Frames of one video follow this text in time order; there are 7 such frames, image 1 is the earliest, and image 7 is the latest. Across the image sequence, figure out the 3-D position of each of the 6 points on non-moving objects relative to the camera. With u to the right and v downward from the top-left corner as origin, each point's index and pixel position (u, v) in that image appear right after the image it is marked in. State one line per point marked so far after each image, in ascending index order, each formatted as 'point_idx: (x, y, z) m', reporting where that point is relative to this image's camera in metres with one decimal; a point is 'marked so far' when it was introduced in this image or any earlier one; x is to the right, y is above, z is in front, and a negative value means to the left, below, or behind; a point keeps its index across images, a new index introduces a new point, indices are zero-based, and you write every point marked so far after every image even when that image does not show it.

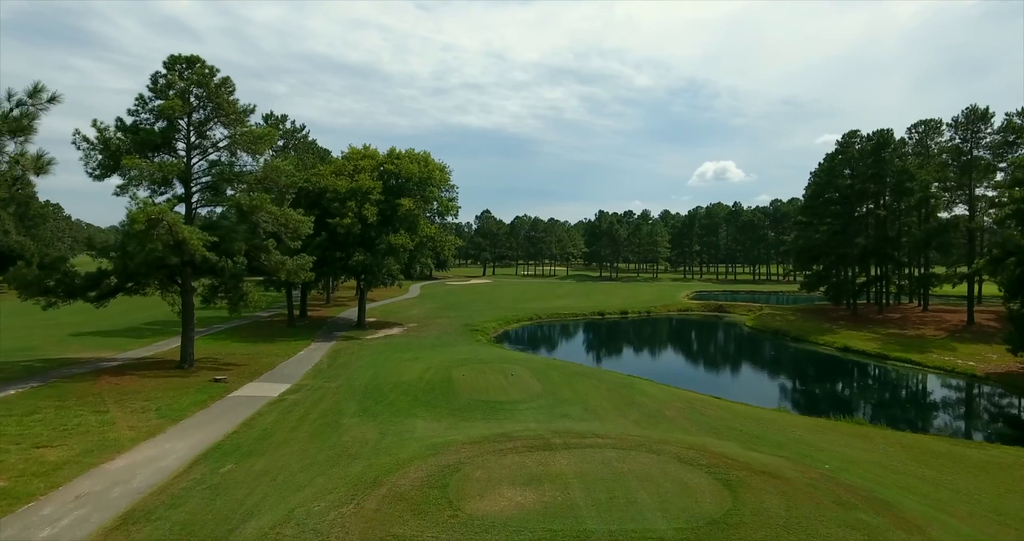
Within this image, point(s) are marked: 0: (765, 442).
0: (+6.4, -4.4, +15.7) m
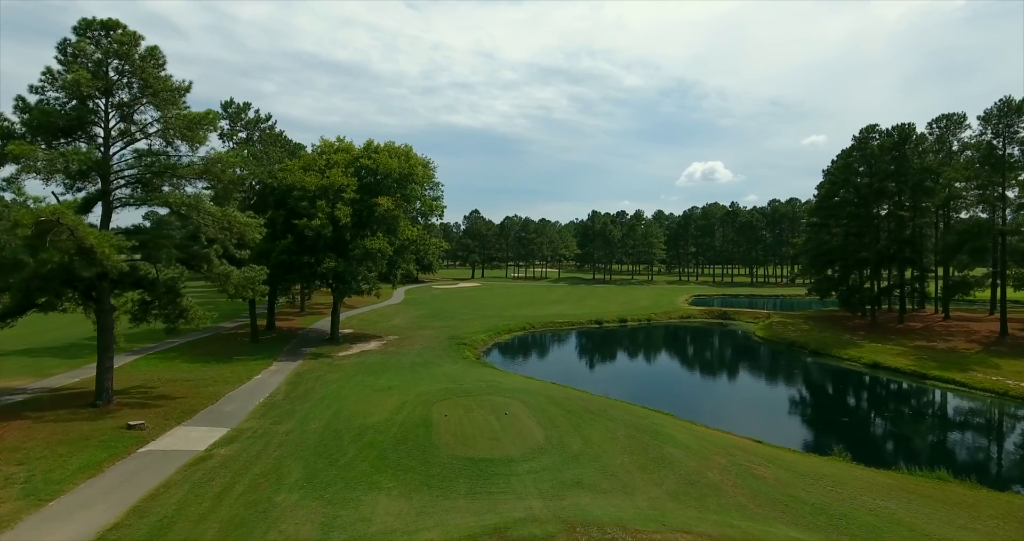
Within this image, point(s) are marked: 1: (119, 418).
0: (+6.4, -4.8, +11.4) m
1: (-11.4, -4.3, +18.0) m
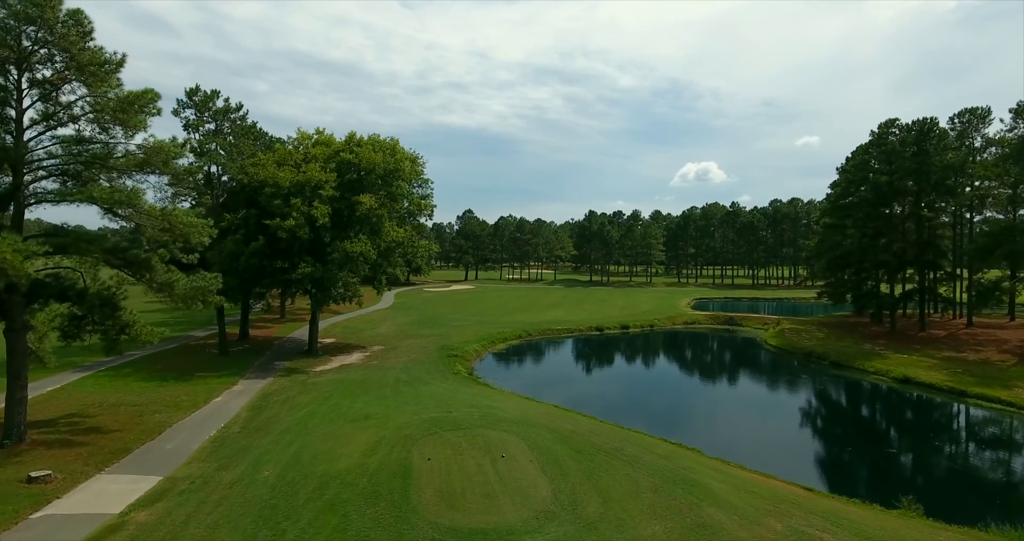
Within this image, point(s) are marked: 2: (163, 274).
0: (+6.4, -5.1, +8.2) m
1: (-11.5, -4.6, +14.6) m
2: (-10.5, -0.1, +18.7) m
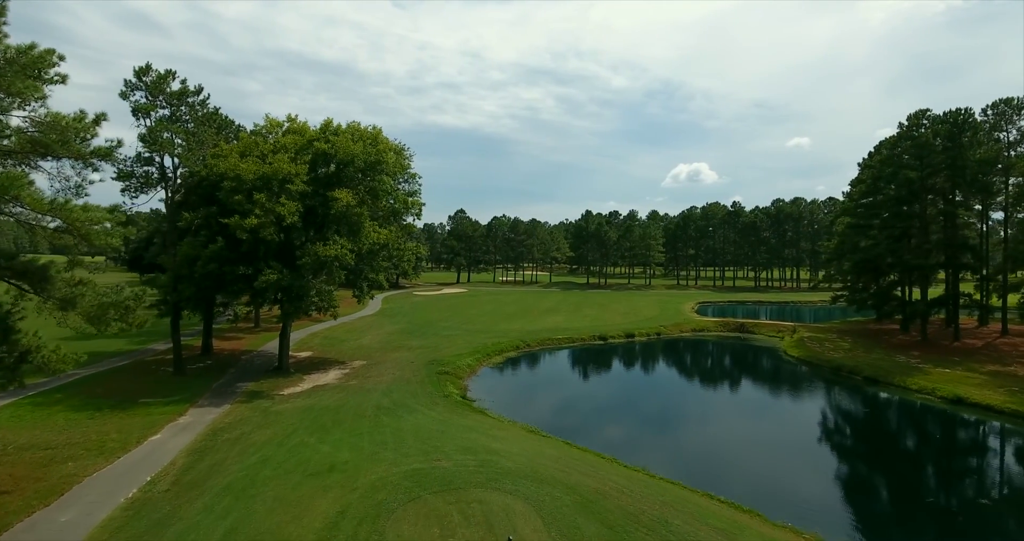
0: (+6.6, -5.4, +4.1) m
1: (-11.3, -4.8, +10.3) m
2: (-10.4, -0.4, +14.5) m
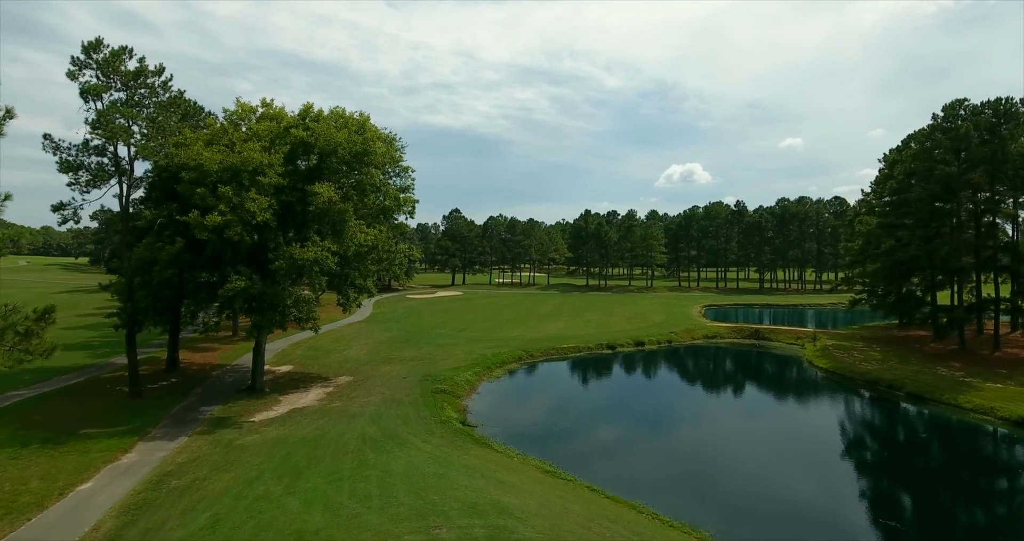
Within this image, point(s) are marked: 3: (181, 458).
0: (+7.1, -5.6, +0.6) m
1: (-10.9, -5.1, +6.6) m
2: (-10.0, -0.6, +10.8) m
3: (-9.7, -5.4, +18.3) m
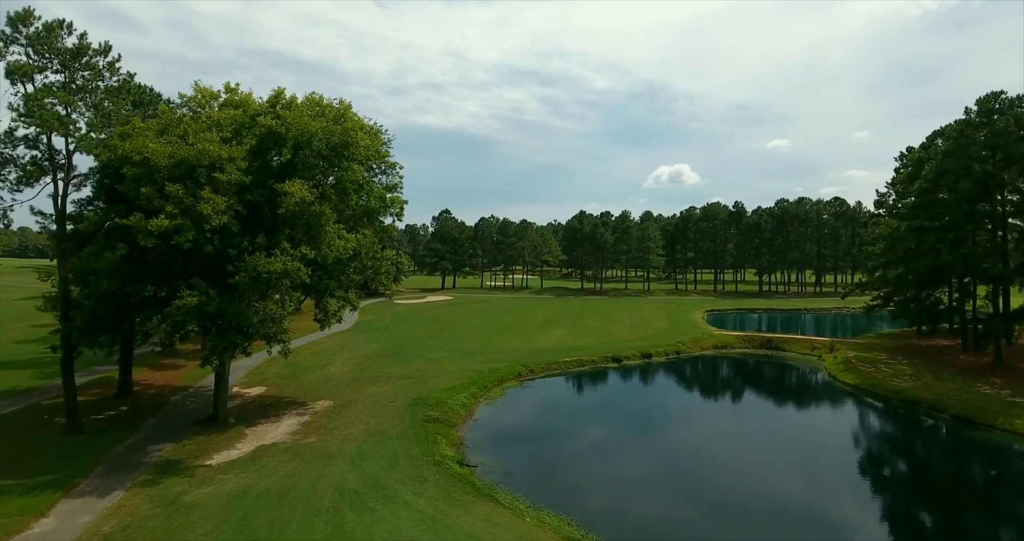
0: (+7.7, -6.0, -2.7) m
1: (-10.4, -5.5, +3.0) m
2: (-9.6, -1.1, +7.2) m
3: (-9.5, -5.9, +14.6) m
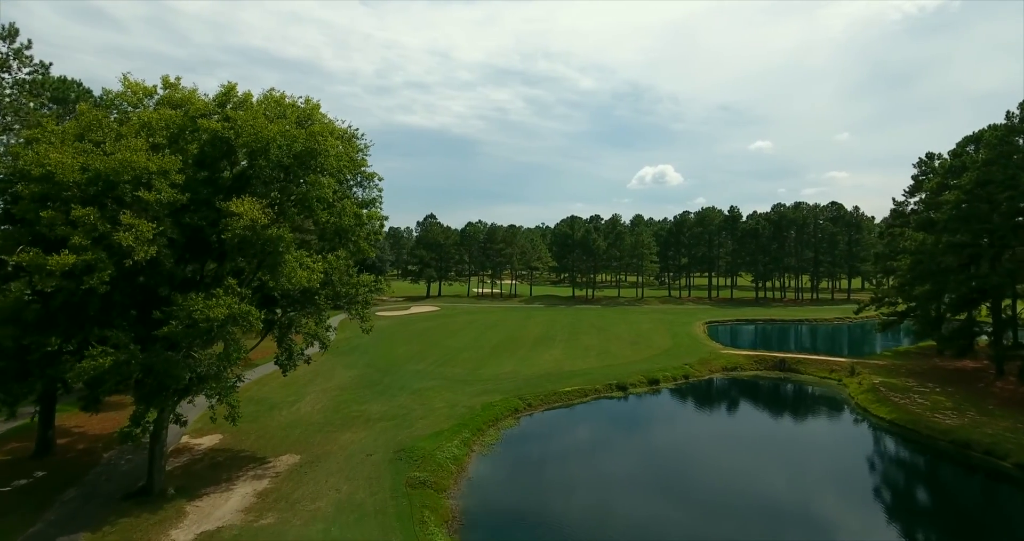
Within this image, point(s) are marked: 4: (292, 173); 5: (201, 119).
0: (+8.4, -7.1, -6.5) m
1: (-9.8, -6.6, -1.3) m
2: (-9.1, -2.2, +2.9) m
3: (-9.2, -6.9, +10.4) m
4: (-6.5, +3.0, +18.6) m
5: (-8.8, +4.3, +17.6) m
